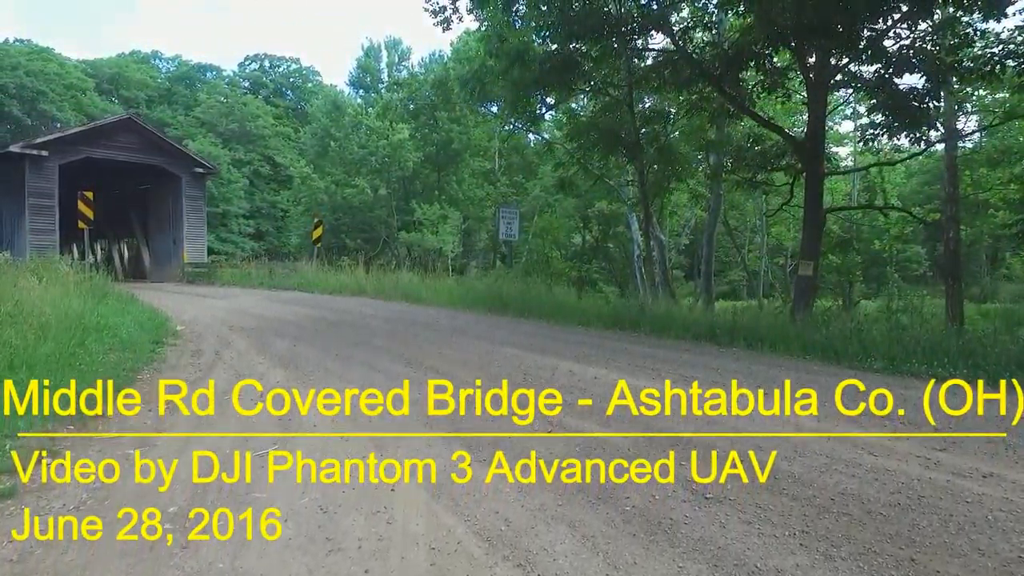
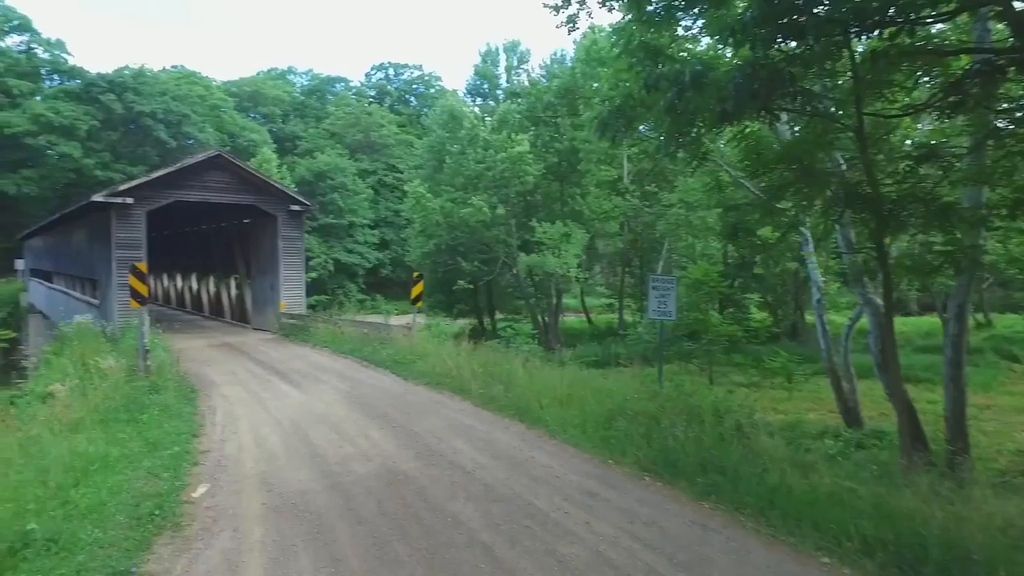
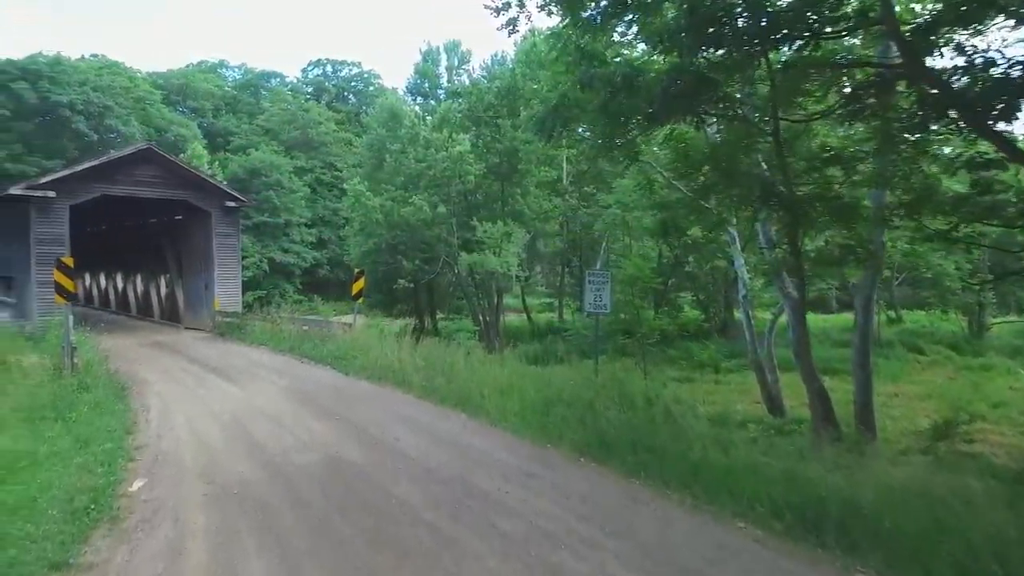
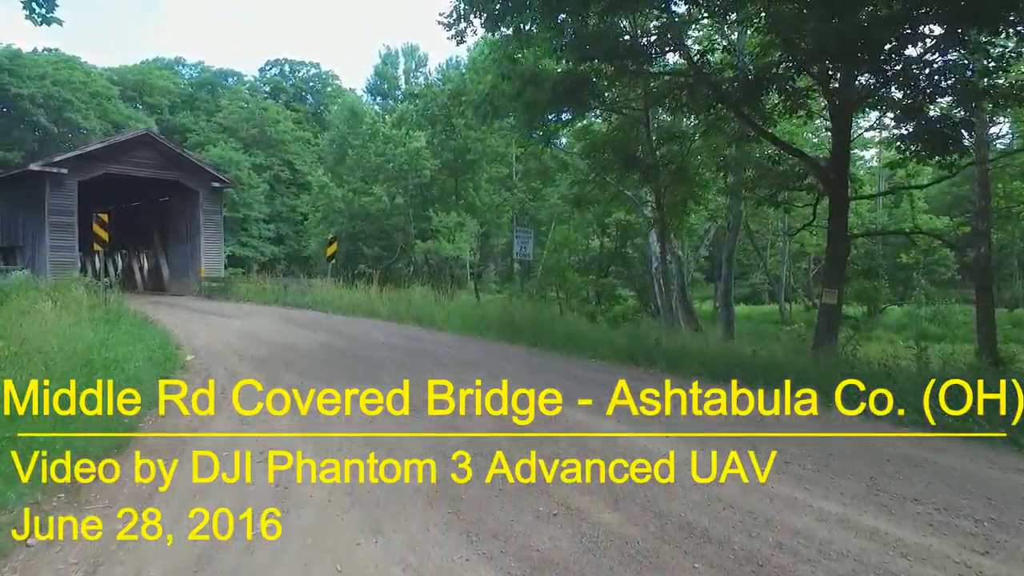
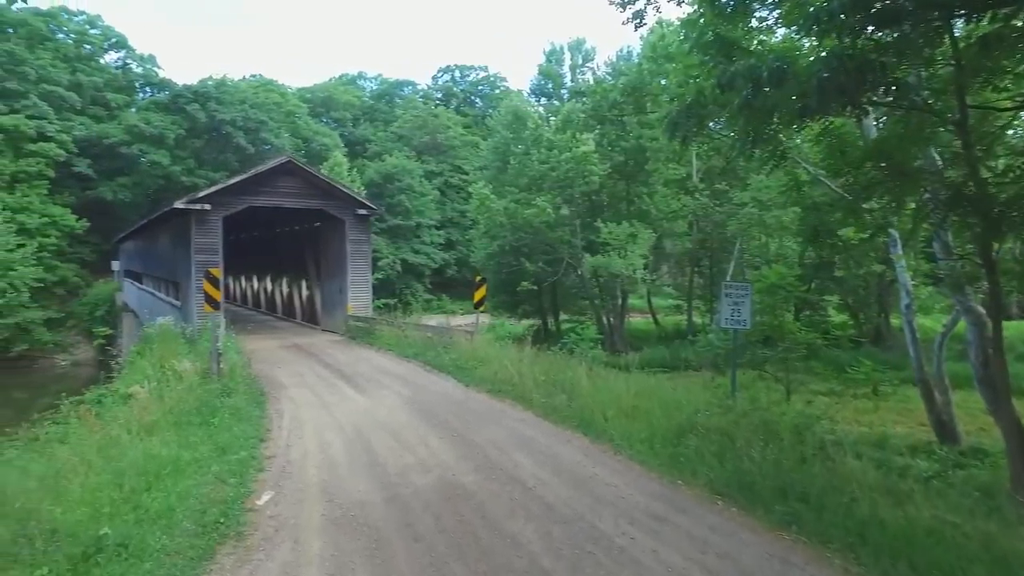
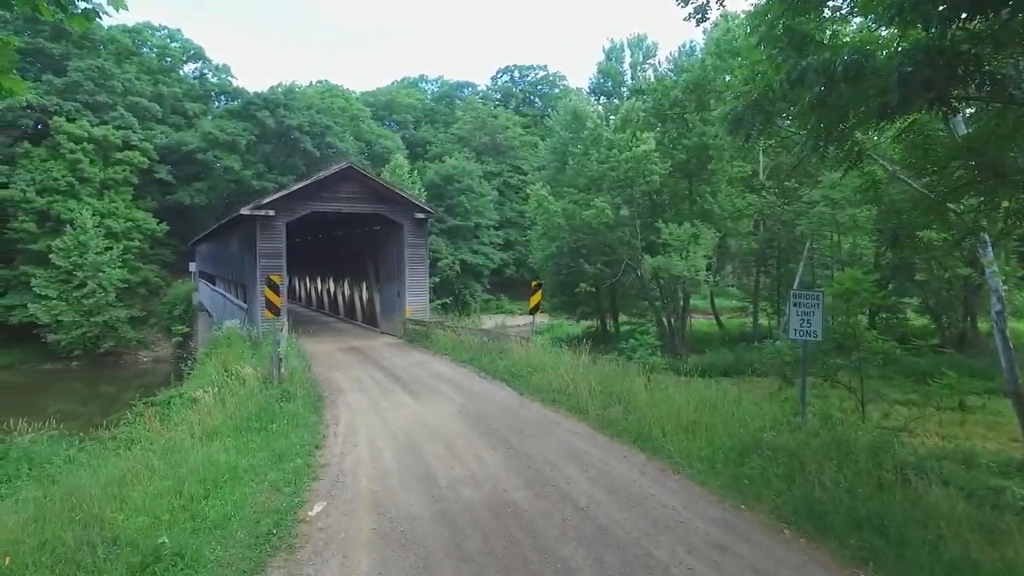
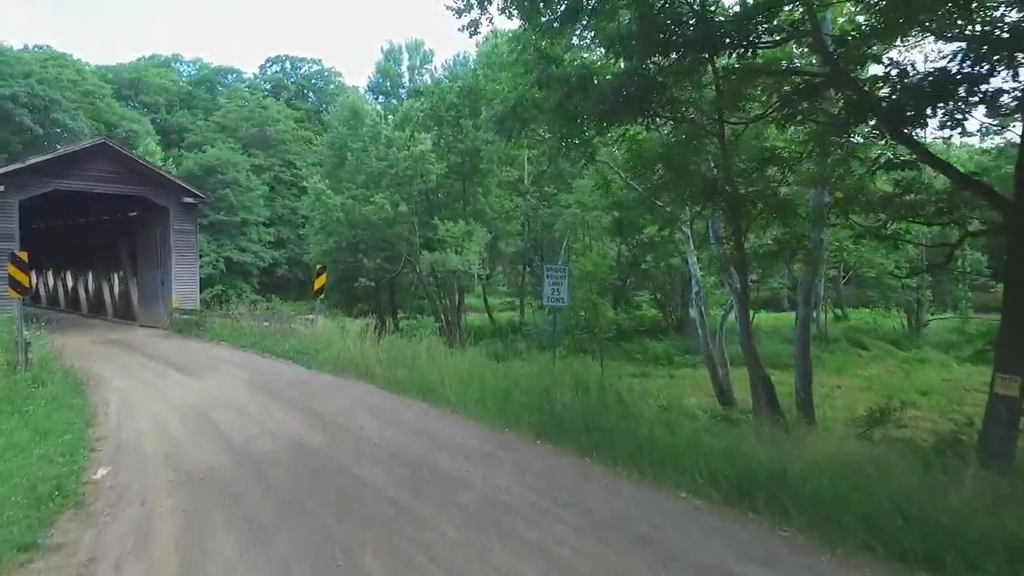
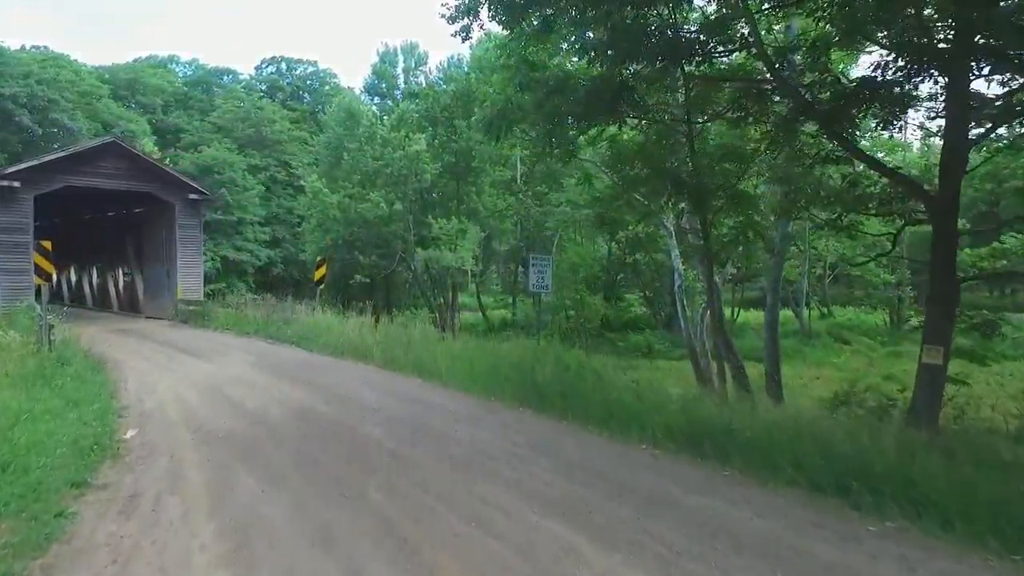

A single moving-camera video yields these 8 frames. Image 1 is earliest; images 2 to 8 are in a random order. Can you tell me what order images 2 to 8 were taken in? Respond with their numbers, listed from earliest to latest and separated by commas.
4, 8, 7, 3, 2, 5, 6
